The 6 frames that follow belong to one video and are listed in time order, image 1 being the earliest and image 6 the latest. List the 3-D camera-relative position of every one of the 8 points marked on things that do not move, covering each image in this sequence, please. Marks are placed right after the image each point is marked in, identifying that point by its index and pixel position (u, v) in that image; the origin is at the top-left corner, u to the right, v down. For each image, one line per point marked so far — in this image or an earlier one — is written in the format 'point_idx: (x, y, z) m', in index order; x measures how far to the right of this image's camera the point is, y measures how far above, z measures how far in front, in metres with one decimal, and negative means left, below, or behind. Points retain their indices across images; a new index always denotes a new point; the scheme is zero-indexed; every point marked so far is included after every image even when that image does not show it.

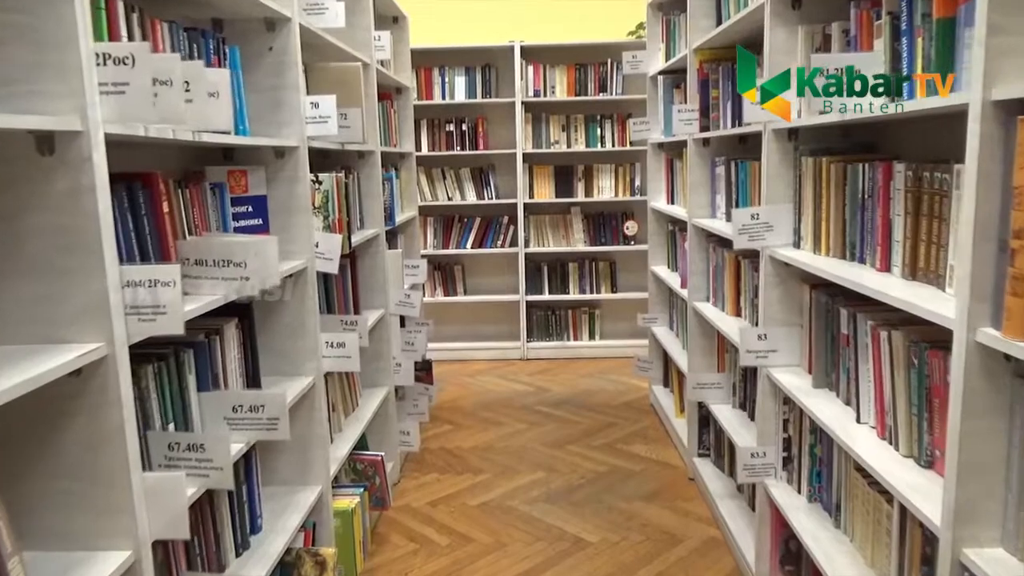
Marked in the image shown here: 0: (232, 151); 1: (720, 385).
0: (-0.8, +0.4, +2.2) m
1: (+0.8, -0.4, +3.0) m
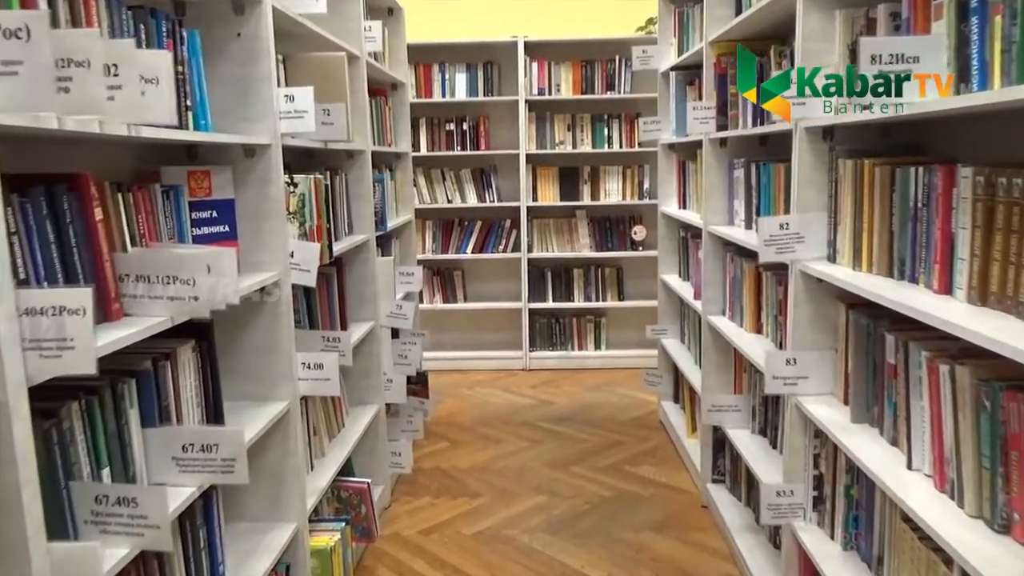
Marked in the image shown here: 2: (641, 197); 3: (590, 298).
0: (-0.8, +0.3, +1.9) m
1: (+0.8, -0.4, +2.7) m
2: (+0.8, +0.6, +5.0) m
3: (+0.5, -0.1, +5.2) m
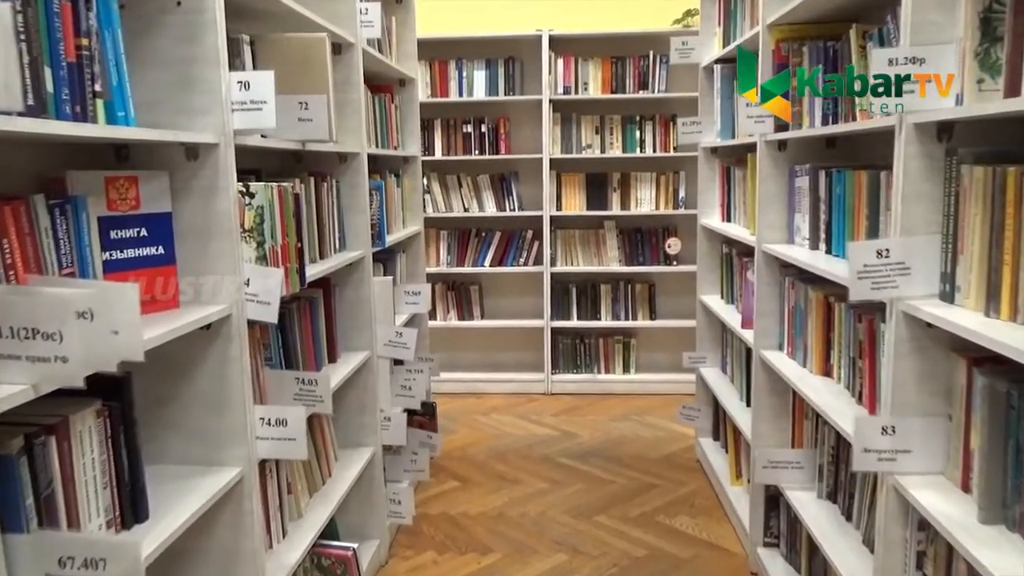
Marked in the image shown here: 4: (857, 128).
0: (-0.8, +0.3, +1.5) m
1: (+0.8, -0.5, +2.2) m
2: (+1.0, +0.5, +4.6) m
3: (+0.7, -0.2, +4.7) m
4: (+0.8, +0.4, +1.7) m
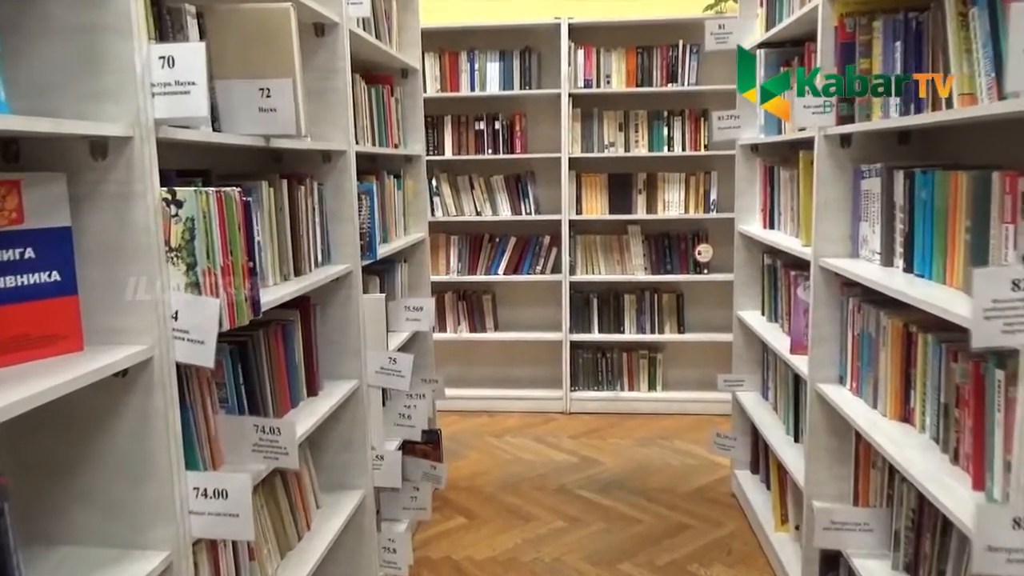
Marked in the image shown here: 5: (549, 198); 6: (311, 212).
0: (-0.8, +0.2, +1.2) m
1: (+0.9, -0.6, +1.9) m
2: (+1.1, +0.4, +4.2) m
3: (+0.7, -0.2, +4.3) m
4: (+0.8, +0.3, +1.4) m
5: (+0.2, +0.5, +4.5) m
6: (-0.5, +0.2, +2.1) m
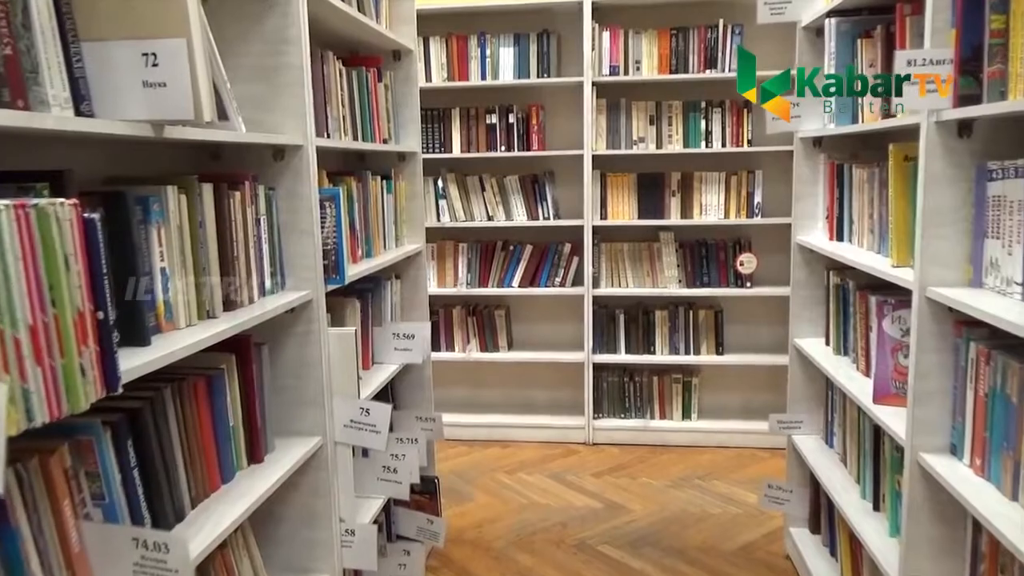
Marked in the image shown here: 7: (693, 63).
0: (-0.8, +0.1, +0.7) m
1: (+0.9, -0.7, +1.3) m
2: (+1.1, +0.4, +3.6) m
3: (+0.8, -0.3, +3.8) m
4: (+0.8, +0.2, +0.8) m
5: (+0.3, +0.4, +4.0) m
6: (-0.5, +0.1, +1.6) m
7: (+0.8, +1.1, +3.6) m
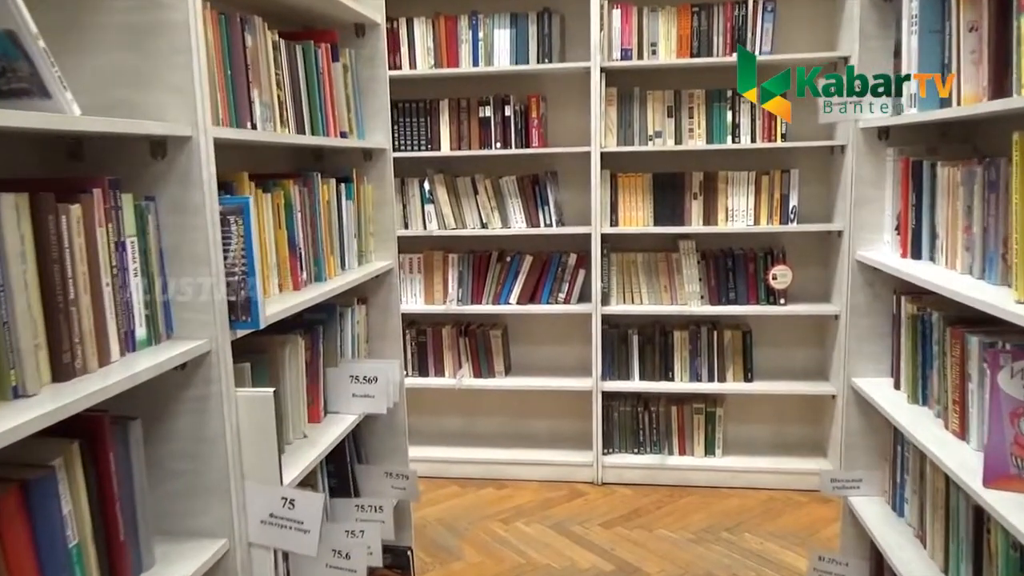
0: (-0.8, +0.1, +0.2) m
1: (+0.8, -0.7, +0.8) m
2: (+1.1, +0.3, +3.1) m
3: (+0.8, -0.4, +3.3) m
4: (+0.7, +0.1, +0.3) m
5: (+0.3, +0.4, +3.5) m
6: (-0.6, 0.0, +1.1) m
7: (+0.8, +1.0, +3.1) m
